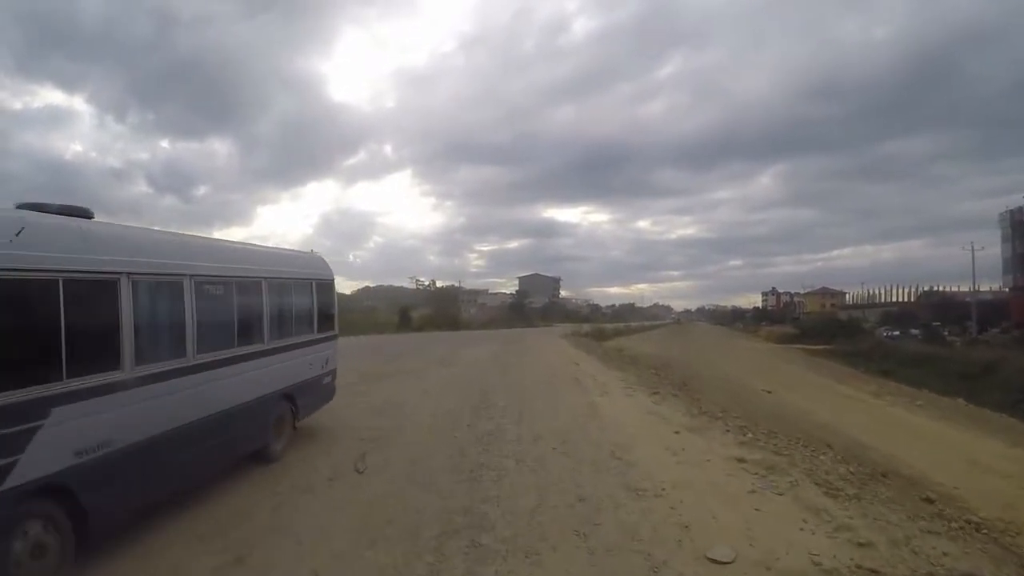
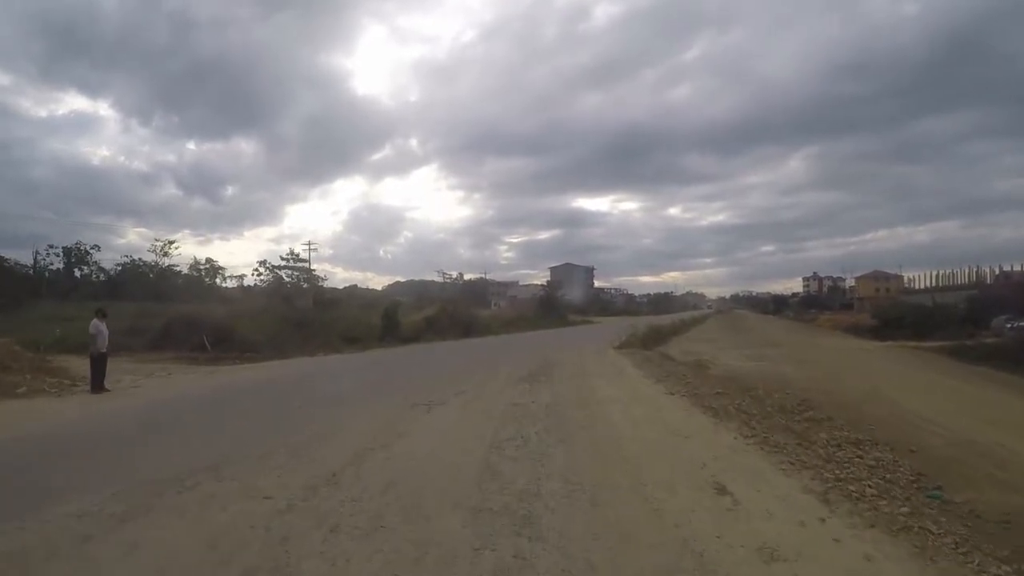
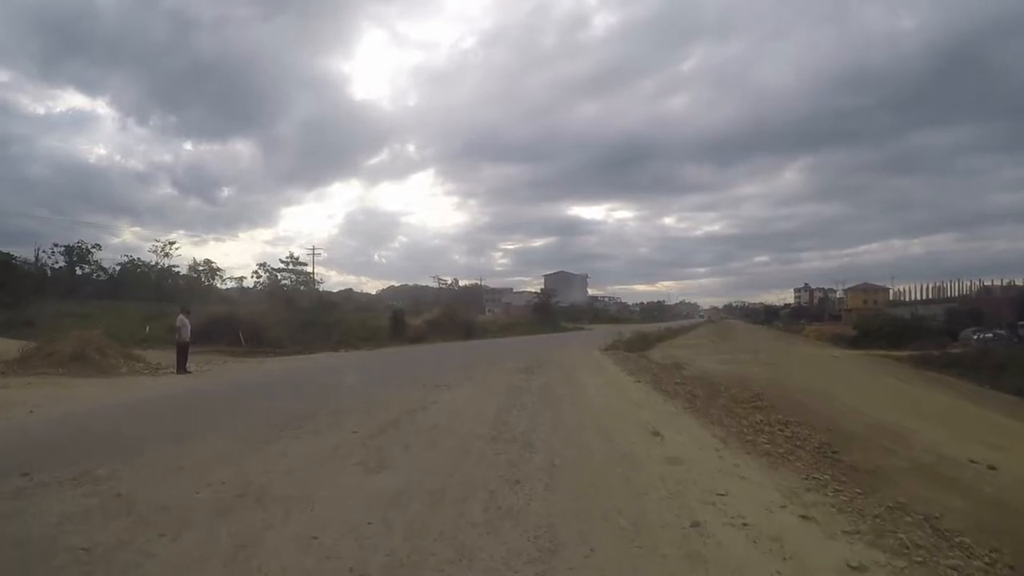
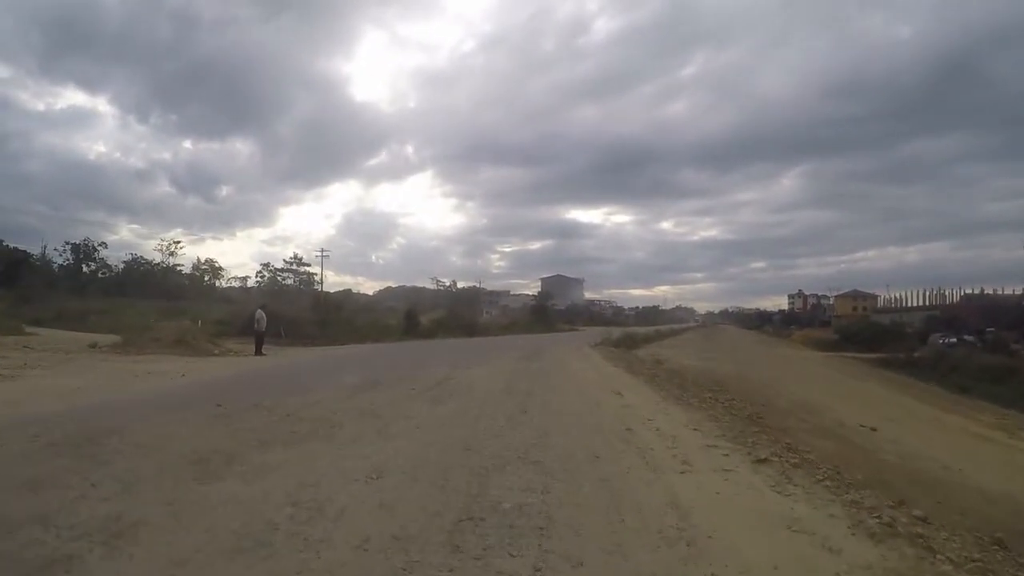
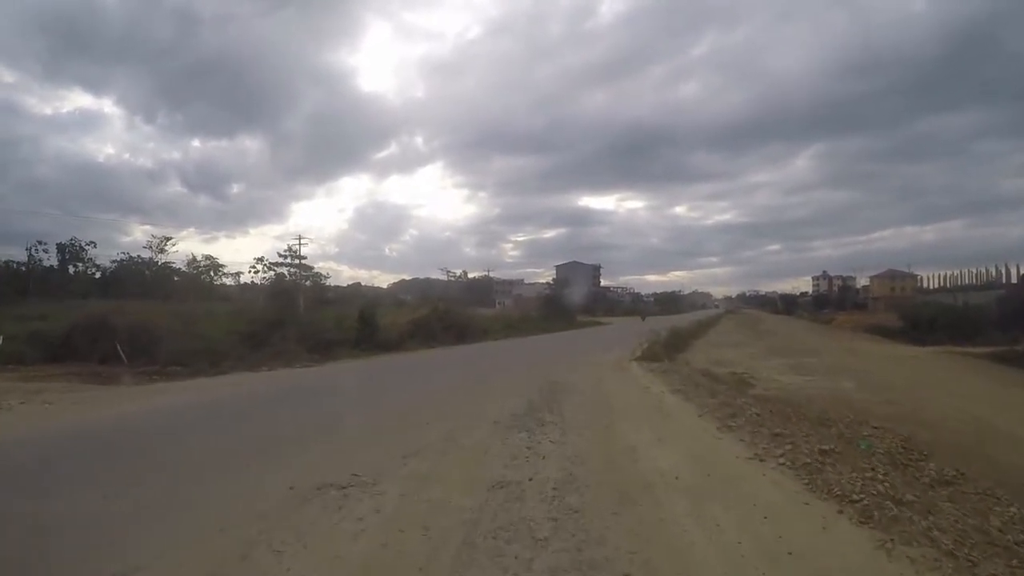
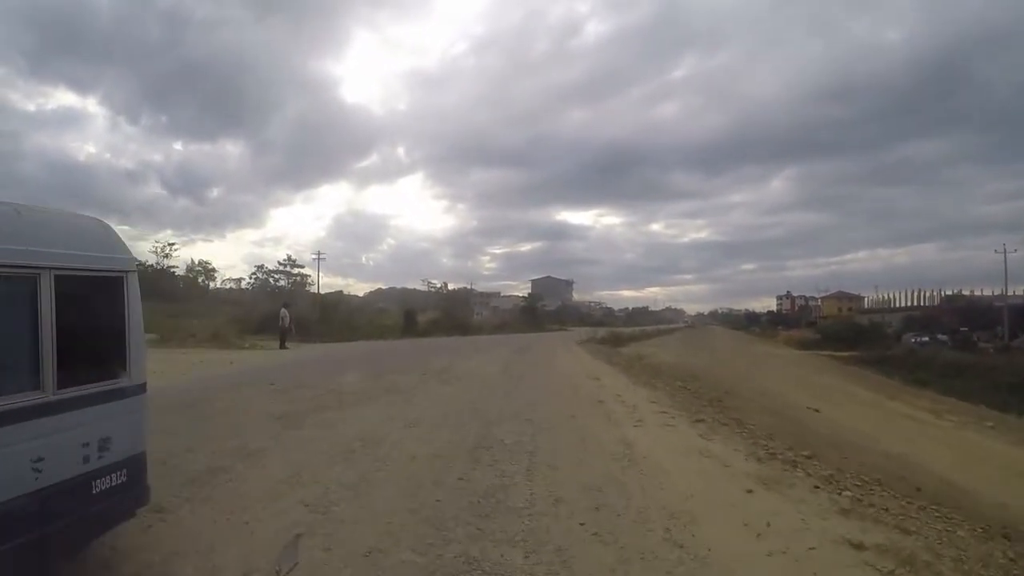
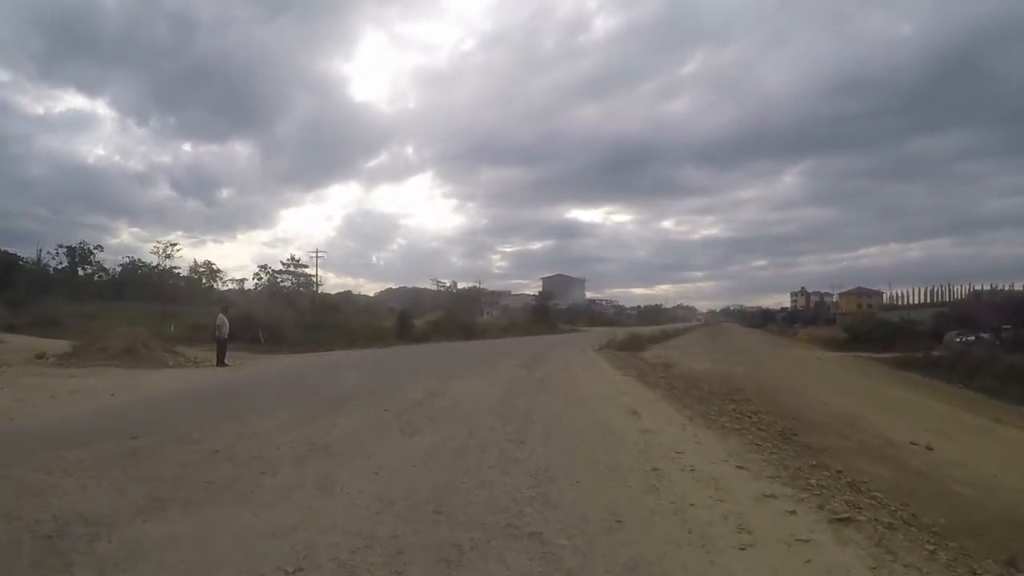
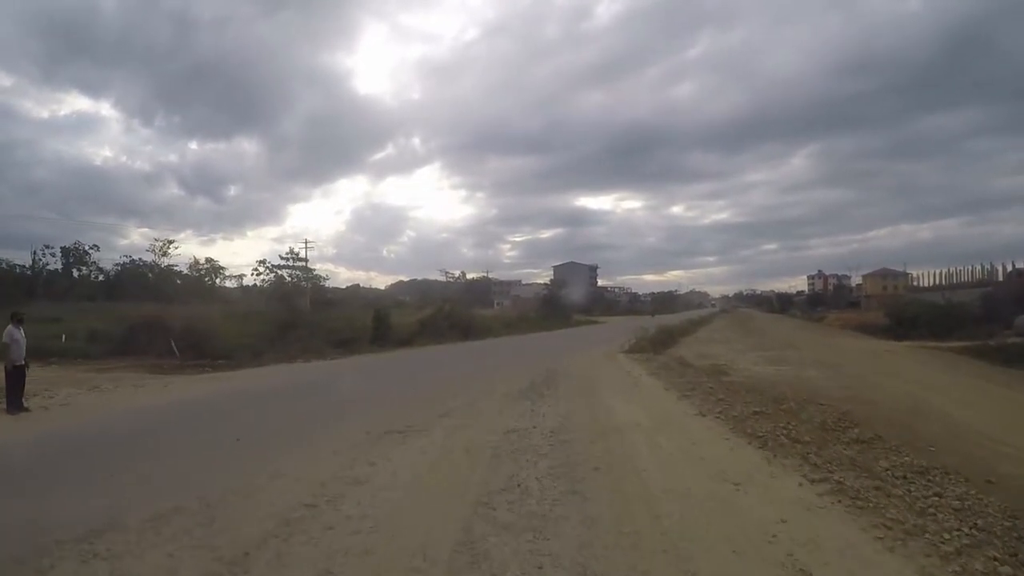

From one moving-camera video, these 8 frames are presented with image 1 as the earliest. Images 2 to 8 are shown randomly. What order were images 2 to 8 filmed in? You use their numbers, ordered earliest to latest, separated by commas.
6, 4, 7, 3, 2, 8, 5
